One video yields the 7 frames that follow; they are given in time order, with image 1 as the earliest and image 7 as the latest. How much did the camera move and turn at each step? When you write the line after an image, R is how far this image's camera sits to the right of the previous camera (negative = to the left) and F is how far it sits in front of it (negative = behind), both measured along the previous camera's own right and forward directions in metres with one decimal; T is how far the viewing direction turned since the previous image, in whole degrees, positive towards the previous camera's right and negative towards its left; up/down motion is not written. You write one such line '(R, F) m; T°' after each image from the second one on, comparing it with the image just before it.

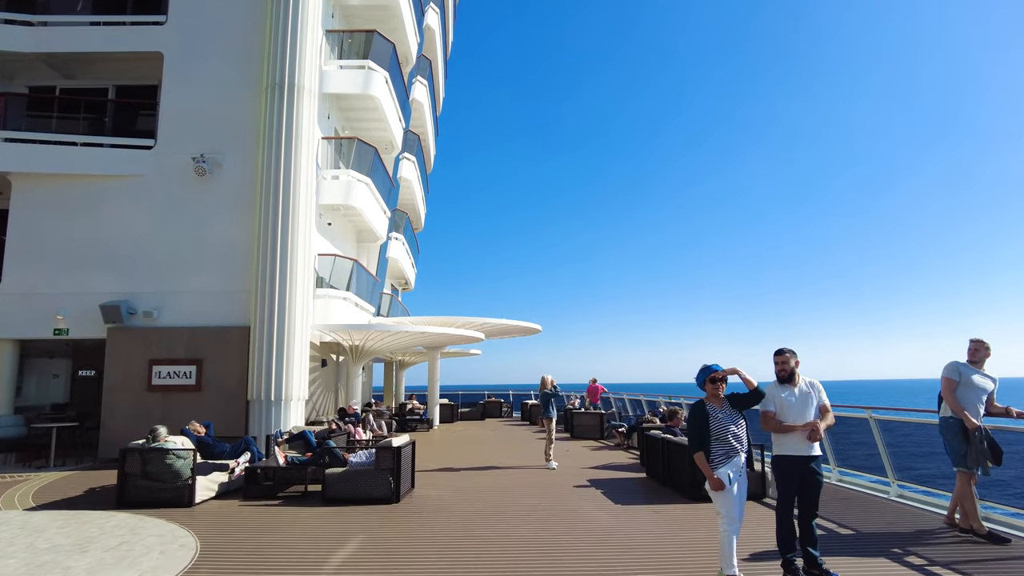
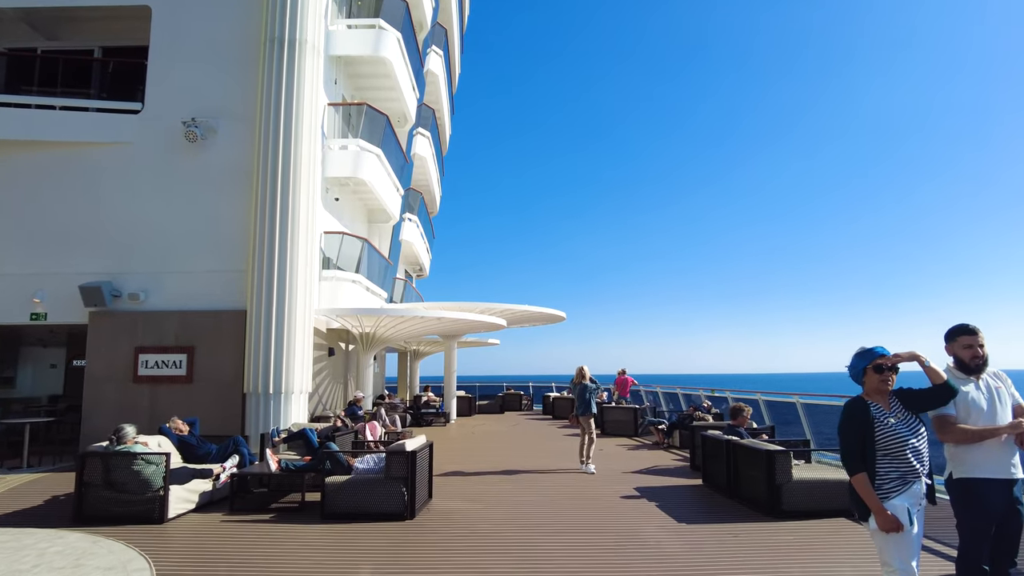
(-0.3, +1.5) m; -1°
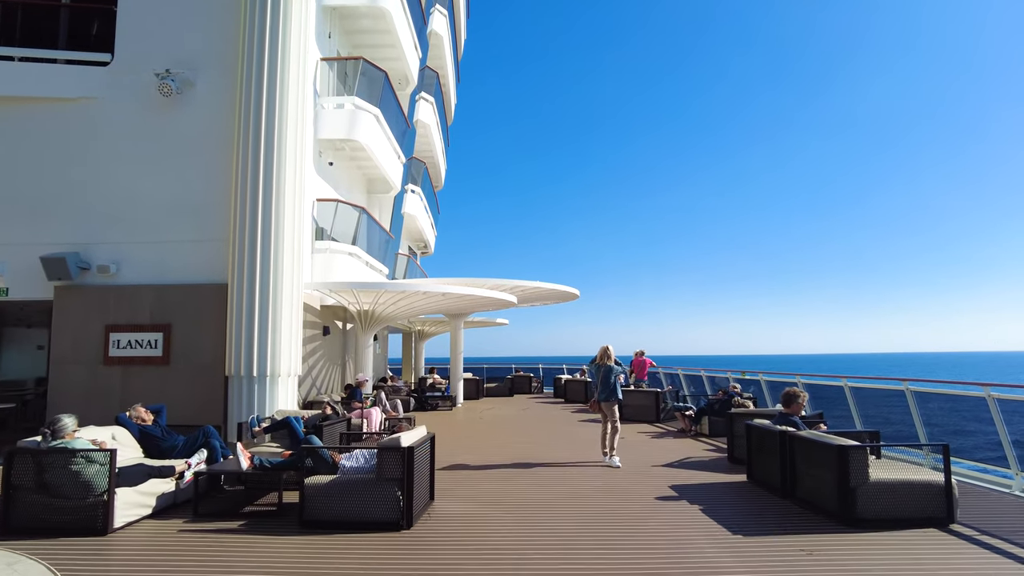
(-0.1, +1.2) m; -1°
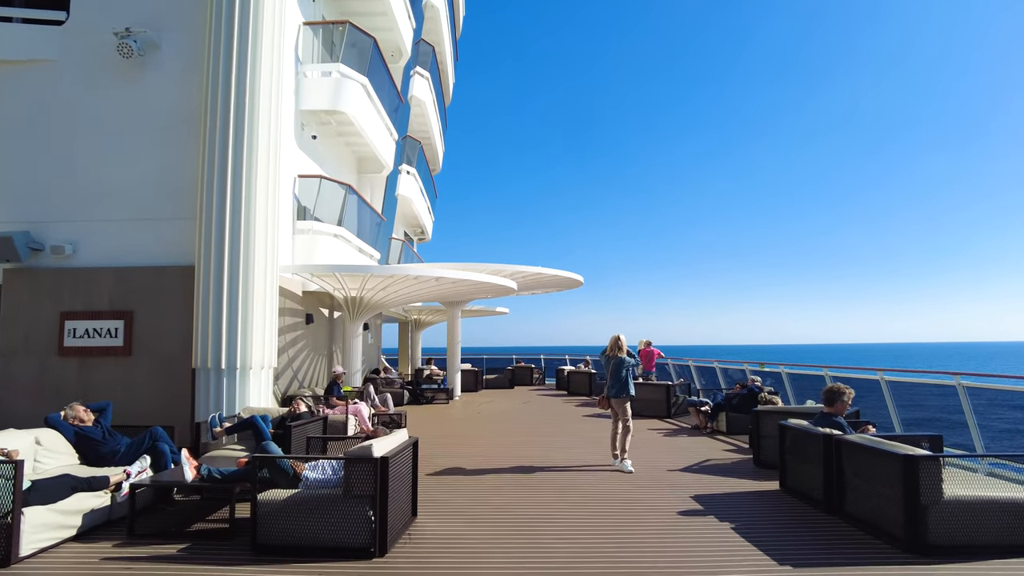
(0.0, +1.0) m; 0°
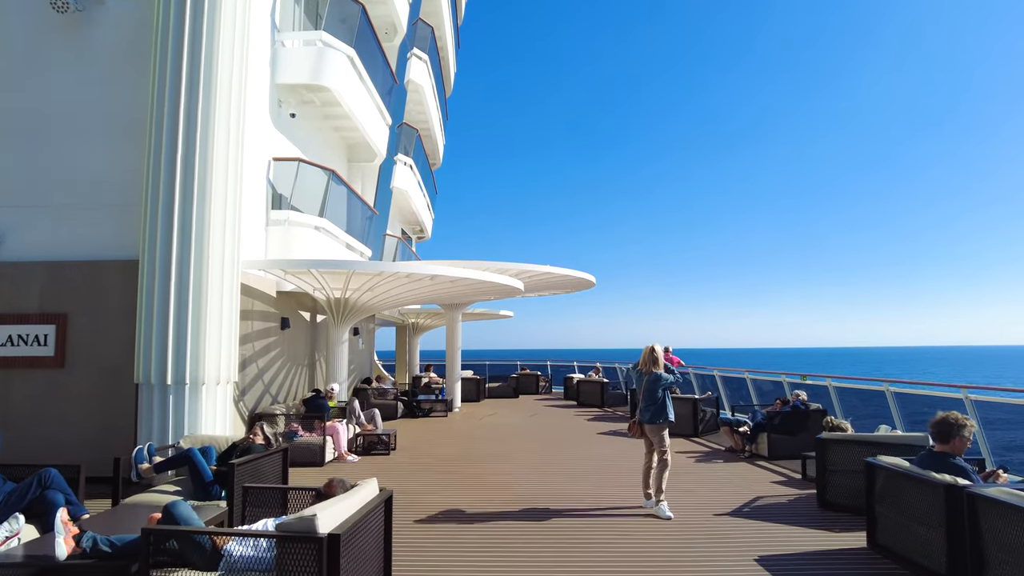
(0.0, +1.5) m; 0°
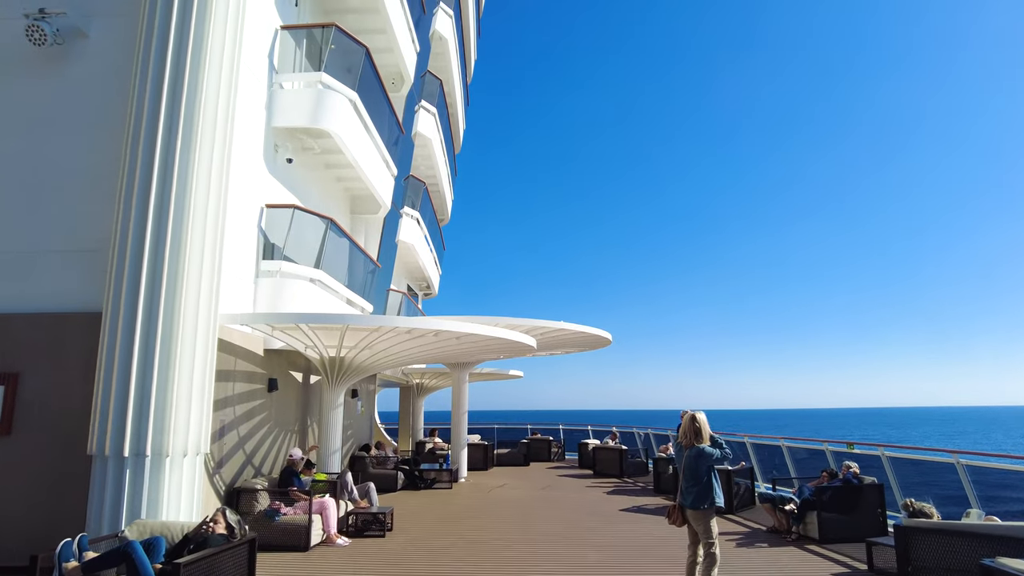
(-0.1, +0.9) m; -1°
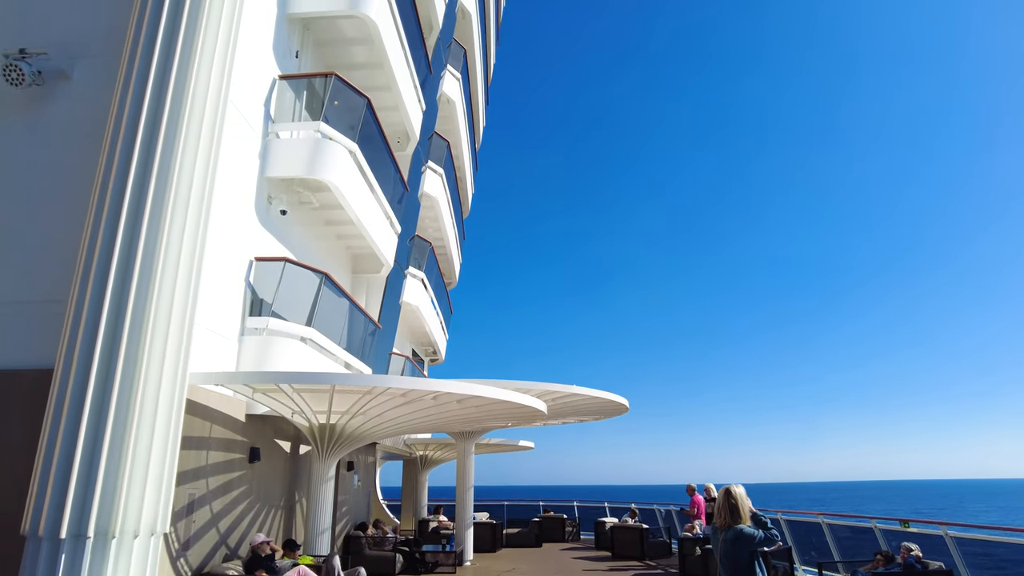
(0.0, +0.8) m; -1°
